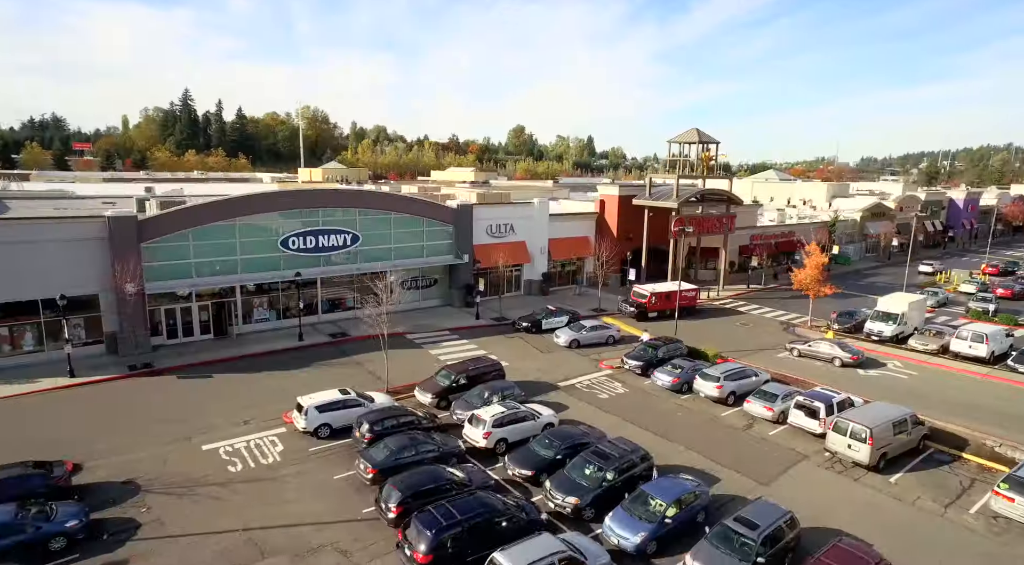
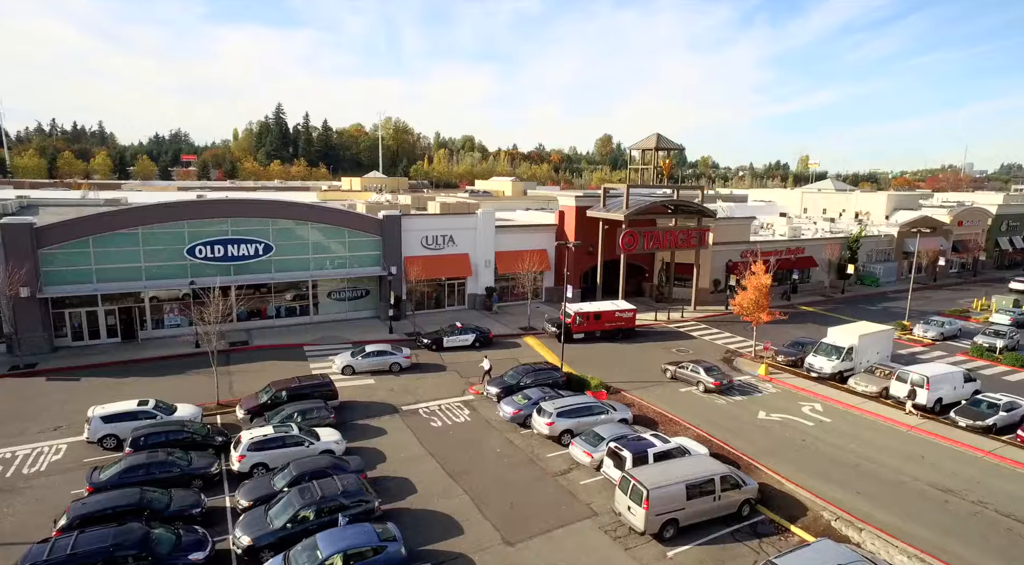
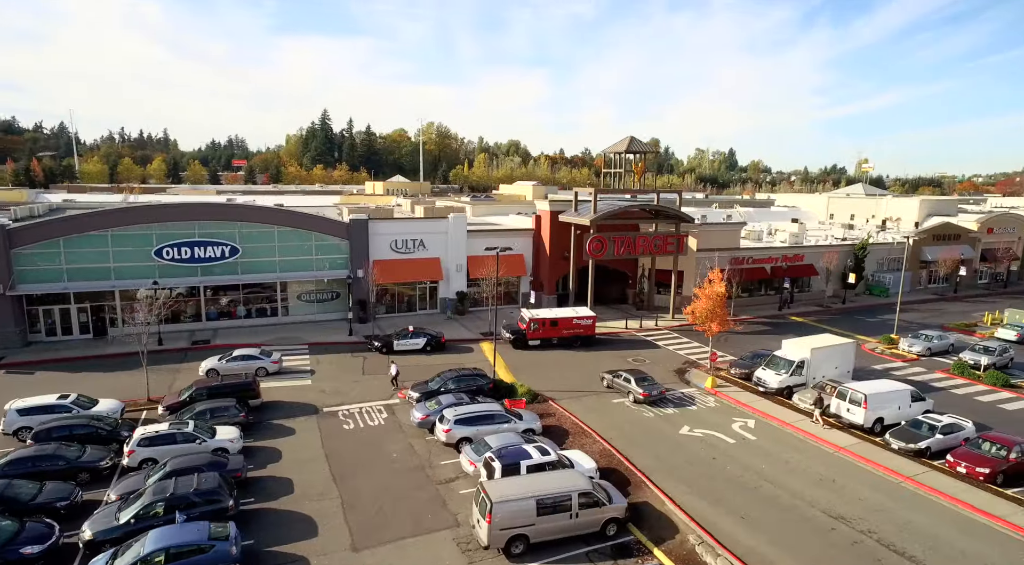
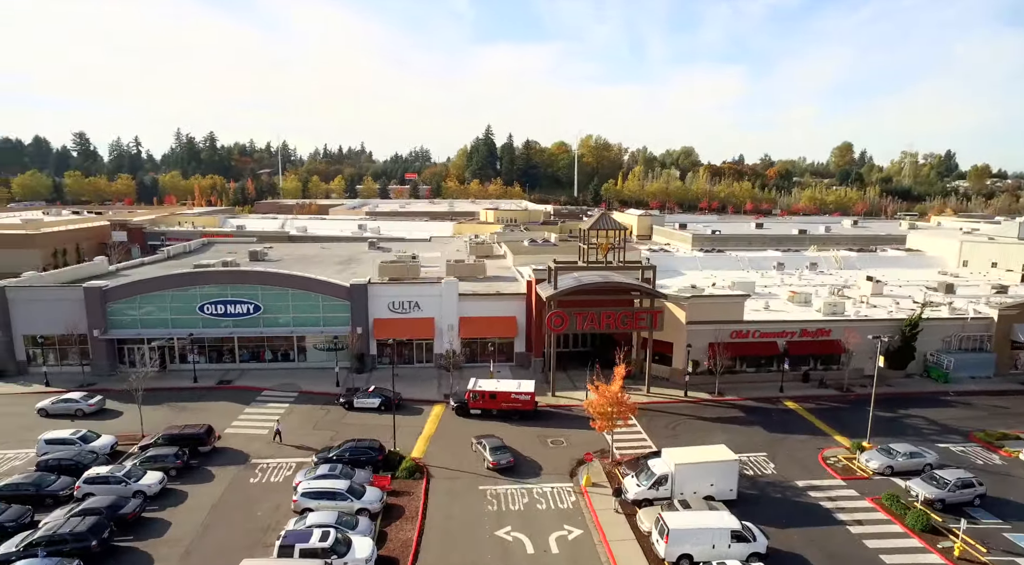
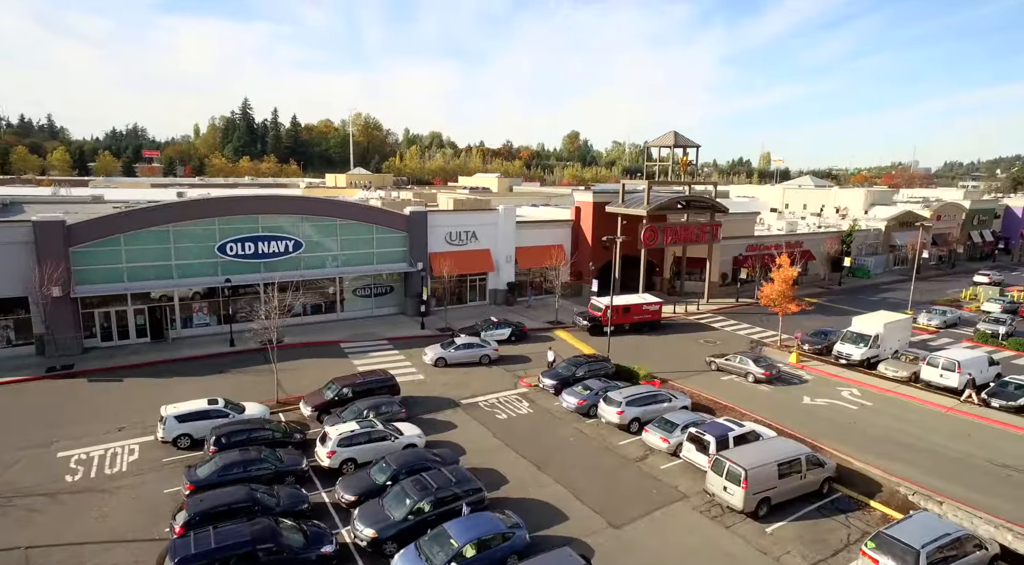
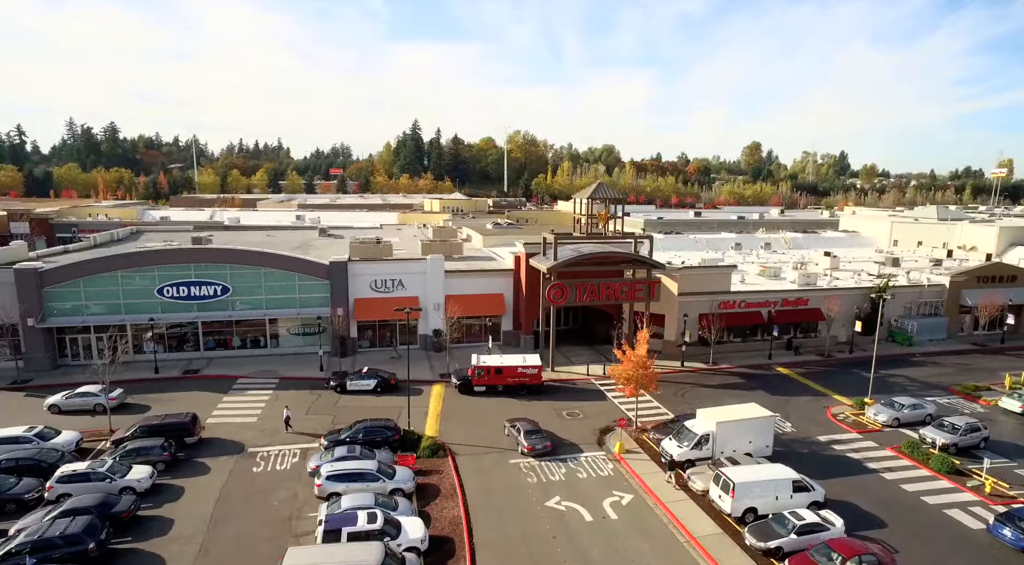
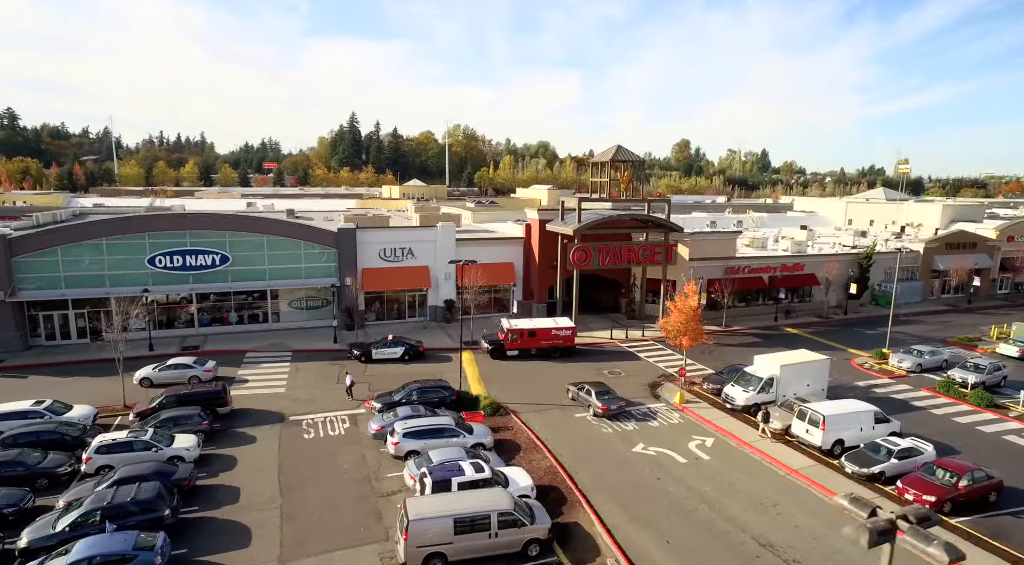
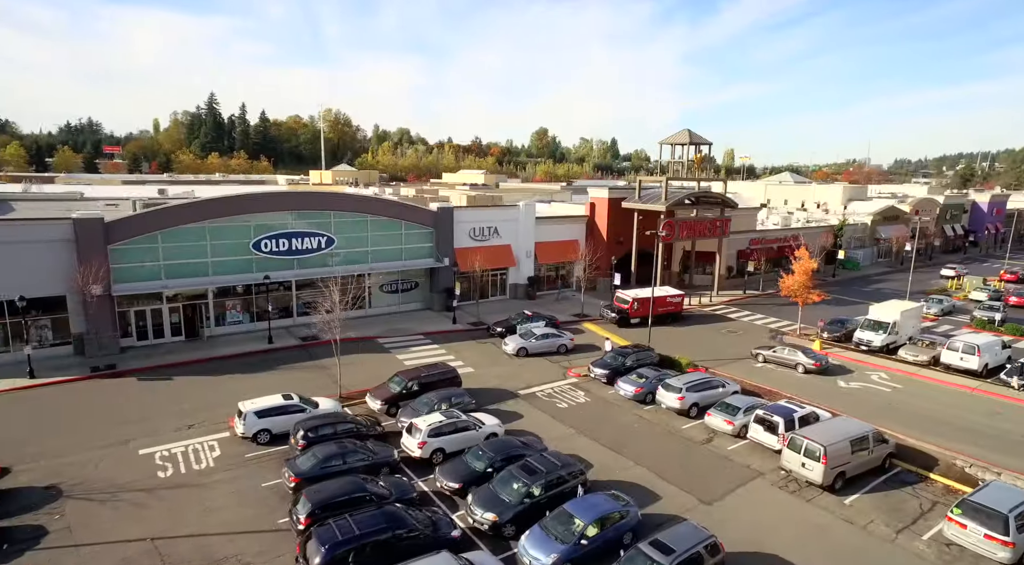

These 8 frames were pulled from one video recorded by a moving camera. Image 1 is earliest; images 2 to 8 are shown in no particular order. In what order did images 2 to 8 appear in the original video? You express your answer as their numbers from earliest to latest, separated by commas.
8, 5, 2, 3, 7, 6, 4
